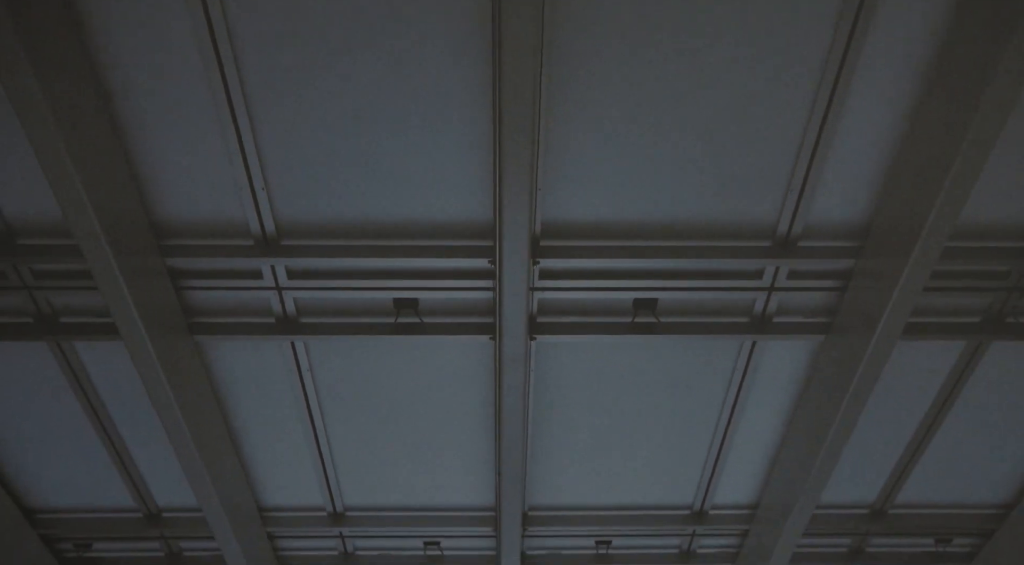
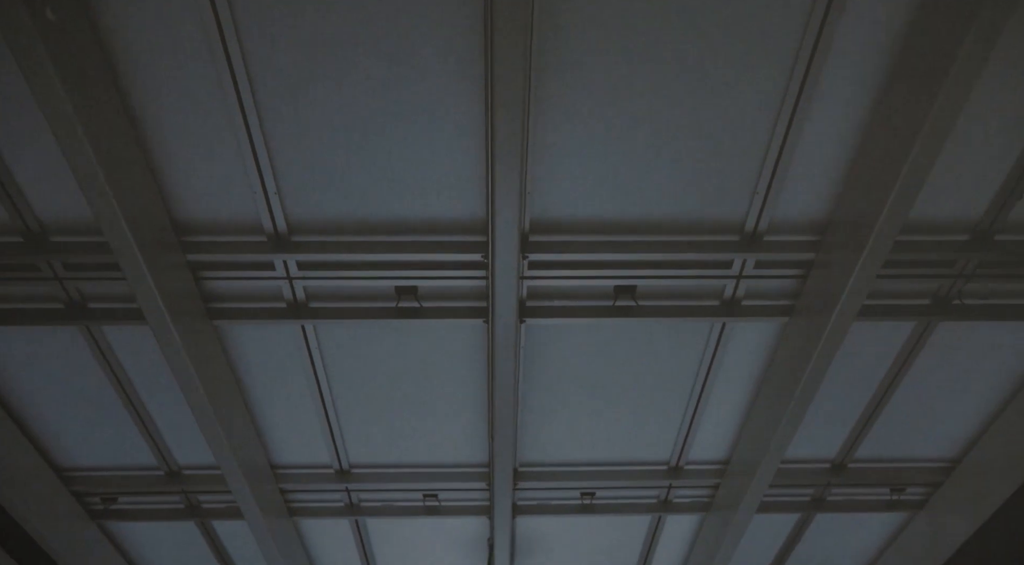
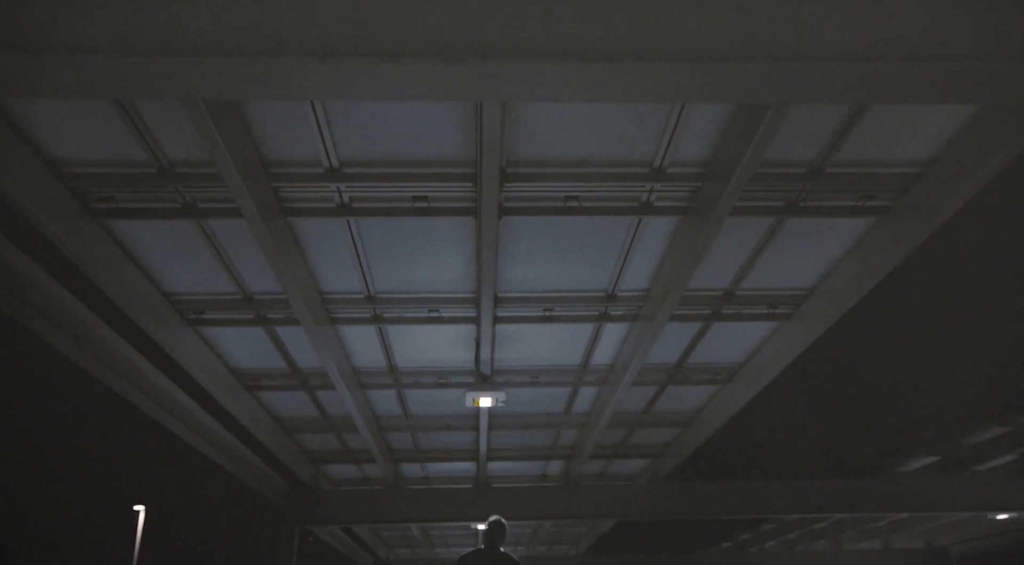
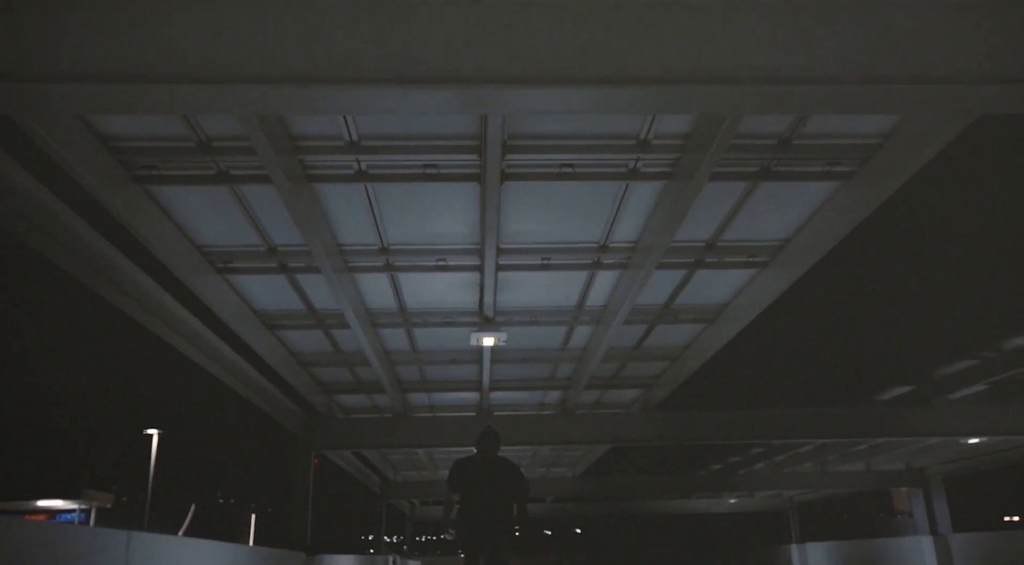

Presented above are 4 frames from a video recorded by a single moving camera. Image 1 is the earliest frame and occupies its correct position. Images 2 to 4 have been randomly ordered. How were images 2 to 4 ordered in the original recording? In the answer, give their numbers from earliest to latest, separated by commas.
2, 3, 4
